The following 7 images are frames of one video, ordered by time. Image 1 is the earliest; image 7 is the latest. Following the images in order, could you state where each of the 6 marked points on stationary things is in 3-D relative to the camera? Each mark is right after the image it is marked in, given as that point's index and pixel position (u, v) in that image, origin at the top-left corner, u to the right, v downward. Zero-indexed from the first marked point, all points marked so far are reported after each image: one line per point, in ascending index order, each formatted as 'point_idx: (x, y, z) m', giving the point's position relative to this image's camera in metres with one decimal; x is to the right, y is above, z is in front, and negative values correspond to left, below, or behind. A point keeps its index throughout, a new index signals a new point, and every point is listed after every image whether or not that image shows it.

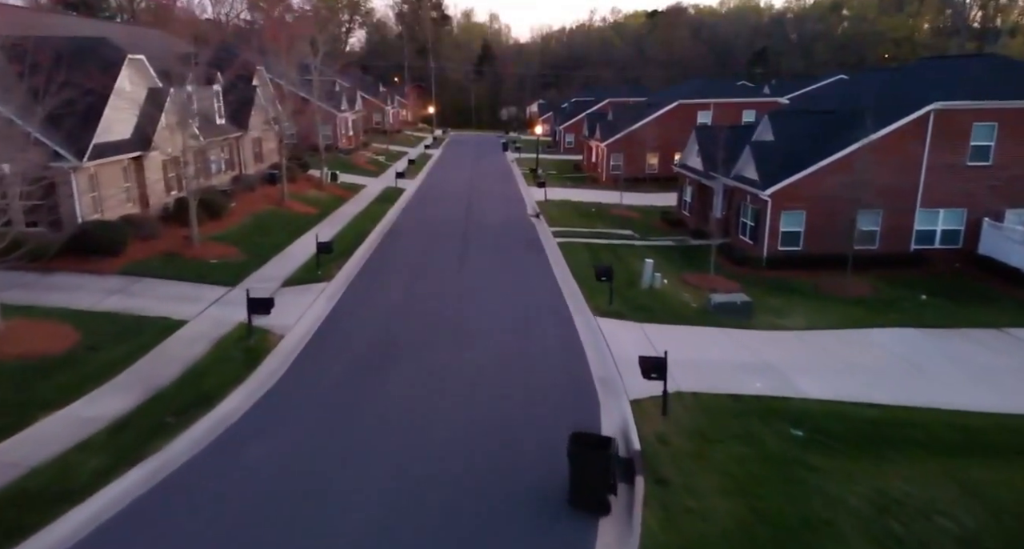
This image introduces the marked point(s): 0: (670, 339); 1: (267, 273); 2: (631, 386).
0: (+3.4, -1.3, +15.8) m
1: (-6.5, 0.0, +19.3) m
2: (+2.1, -2.0, +12.8) m
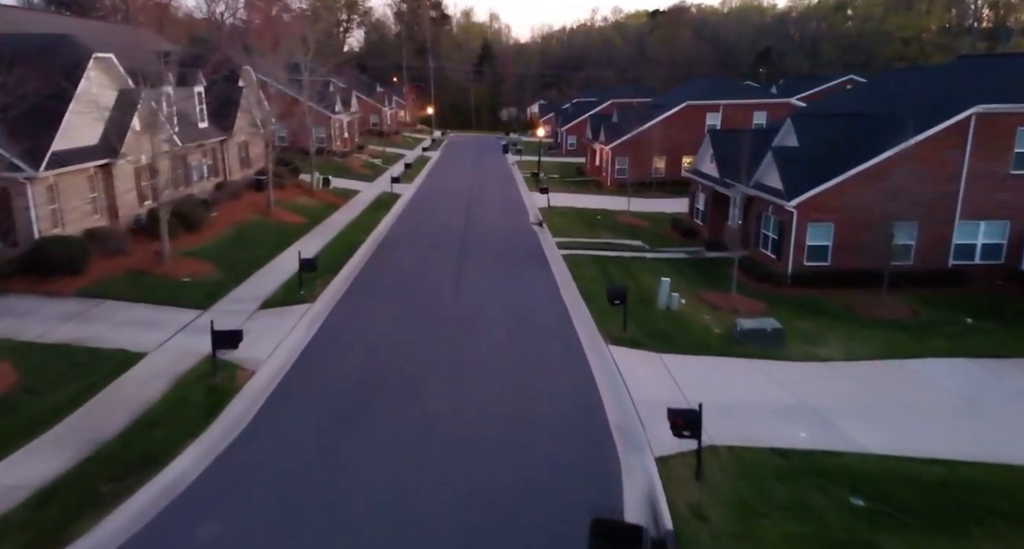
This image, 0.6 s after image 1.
0: (+3.5, -1.8, +13.9) m
1: (-6.4, -0.5, +17.5) m
2: (+2.1, -2.4, +11.0) m
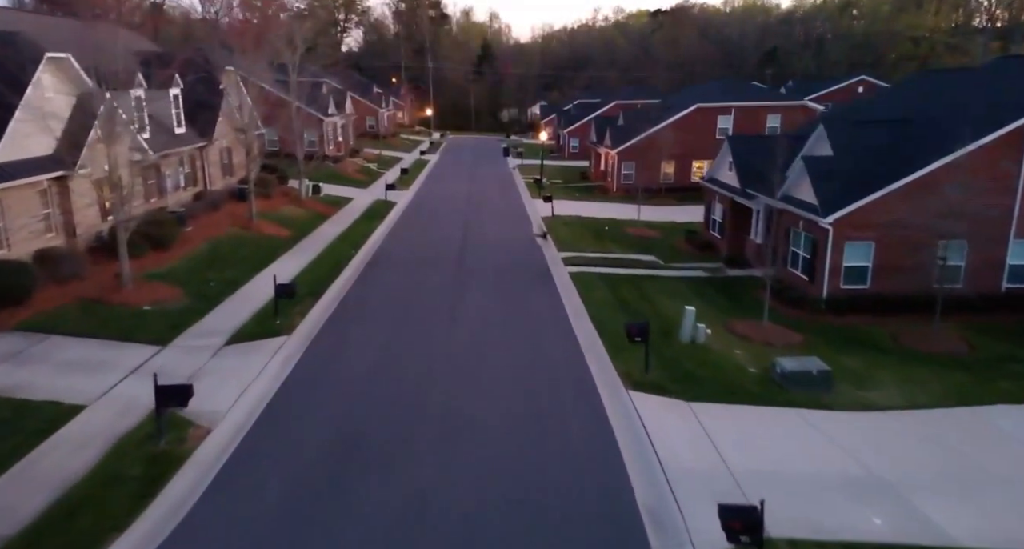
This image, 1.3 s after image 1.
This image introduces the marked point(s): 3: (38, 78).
0: (+3.6, -2.4, +11.8) m
1: (-6.3, -1.1, +15.4) m
2: (+2.2, -3.0, +8.9) m
3: (-11.1, +4.6, +17.2) m
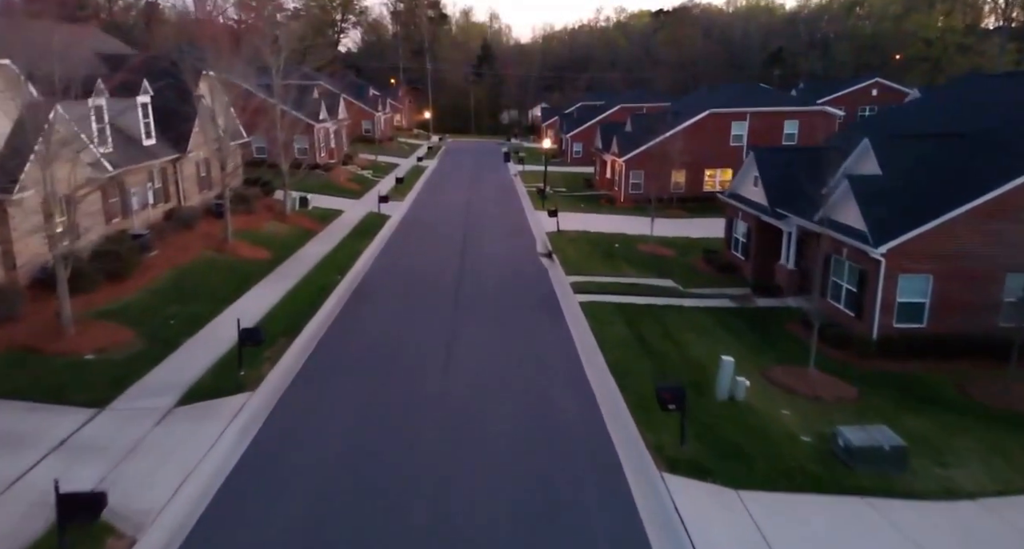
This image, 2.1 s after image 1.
0: (+3.7, -3.2, +9.5) m
1: (-6.3, -1.9, +13.0) m
2: (+2.3, -3.9, +6.6) m
3: (-11.0, +3.8, +14.8) m
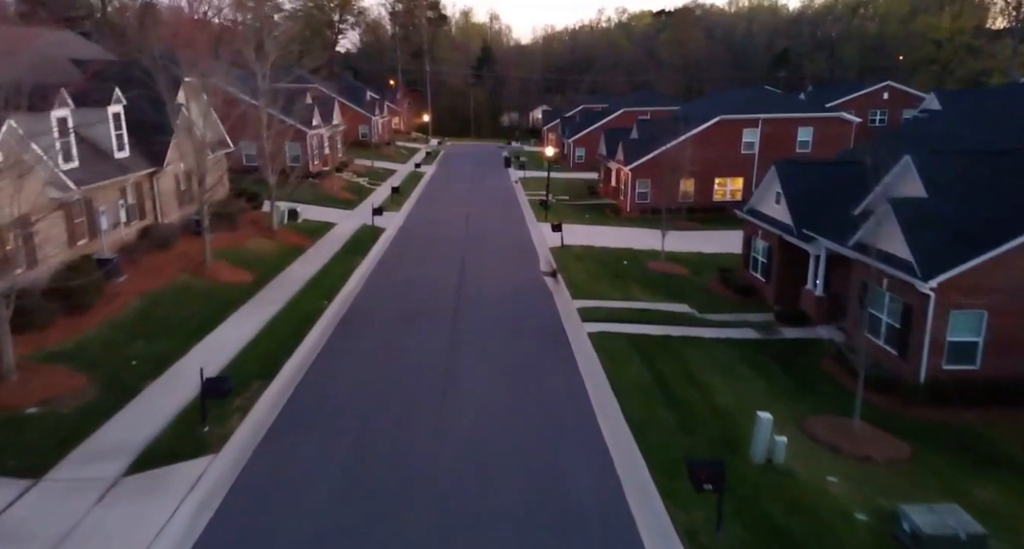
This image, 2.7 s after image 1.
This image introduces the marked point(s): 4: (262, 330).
0: (+3.7, -3.9, +7.7) m
1: (-6.2, -2.6, +11.3) m
2: (+2.4, -4.5, +4.8) m
3: (-11.0, +3.1, +13.1) m
4: (-5.8, -1.3, +17.0) m
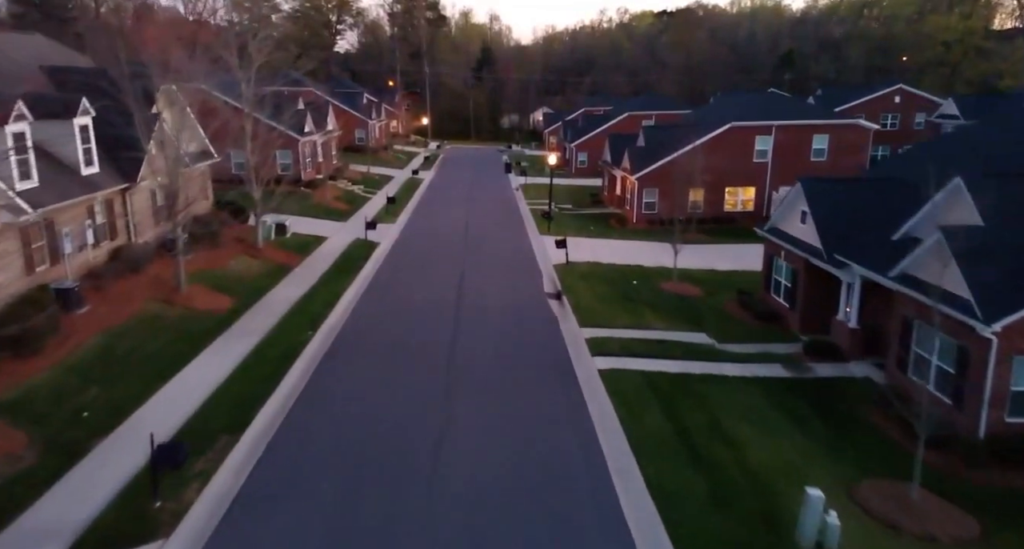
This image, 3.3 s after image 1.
0: (+3.8, -4.6, +6.0) m
1: (-6.1, -3.3, +9.6) m
2: (+2.4, -5.2, +3.1) m
3: (-10.9, +2.4, +11.3) m
4: (-5.7, -2.0, +15.3) m
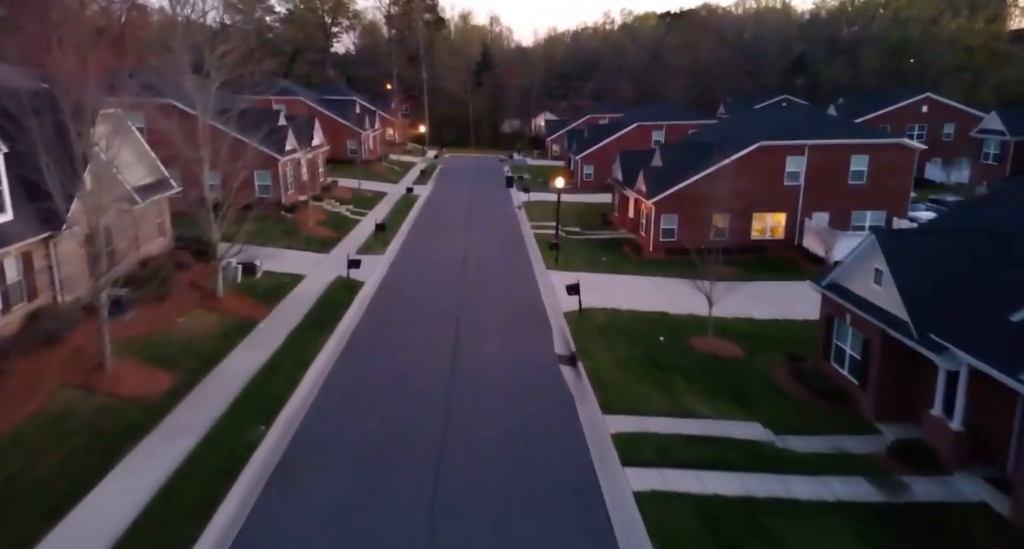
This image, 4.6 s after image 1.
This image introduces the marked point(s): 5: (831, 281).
0: (+3.9, -6.2, +2.3) m
1: (-6.0, -4.9, +5.9) m
2: (+2.6, -6.8, -0.6) m
3: (-10.8, +0.9, +7.6) m
4: (-5.6, -3.5, +11.6) m
5: (+7.7, -0.1, +17.4) m
